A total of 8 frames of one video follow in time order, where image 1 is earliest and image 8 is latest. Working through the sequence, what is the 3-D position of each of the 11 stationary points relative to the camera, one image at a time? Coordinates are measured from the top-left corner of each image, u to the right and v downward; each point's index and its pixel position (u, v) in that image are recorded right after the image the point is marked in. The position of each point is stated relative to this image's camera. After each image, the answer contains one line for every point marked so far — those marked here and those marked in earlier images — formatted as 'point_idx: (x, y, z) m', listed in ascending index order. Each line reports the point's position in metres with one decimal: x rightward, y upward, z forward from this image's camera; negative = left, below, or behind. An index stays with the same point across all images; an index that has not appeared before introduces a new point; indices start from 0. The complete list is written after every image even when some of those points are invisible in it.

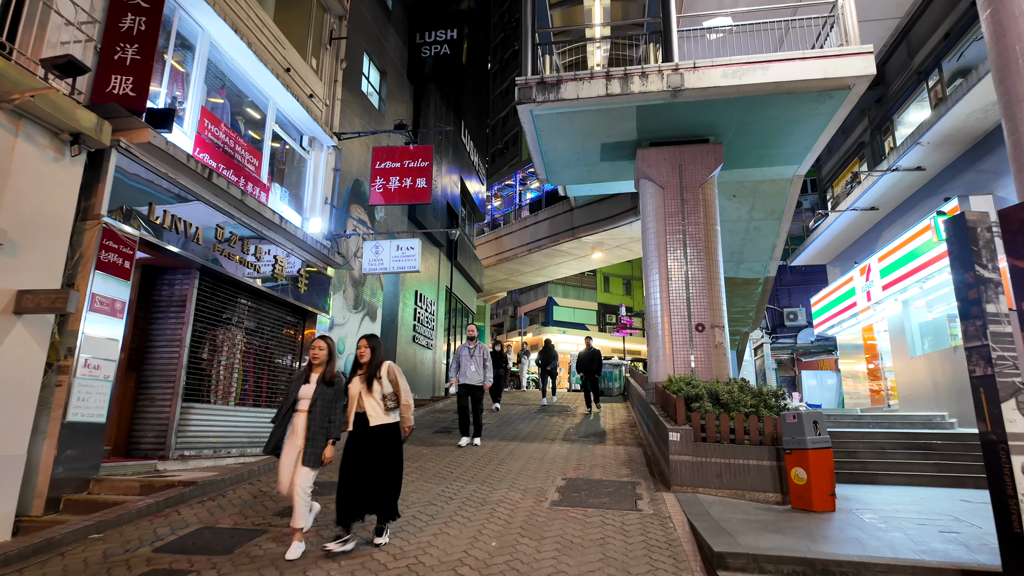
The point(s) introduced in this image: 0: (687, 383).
0: (+2.2, -1.2, +7.2) m
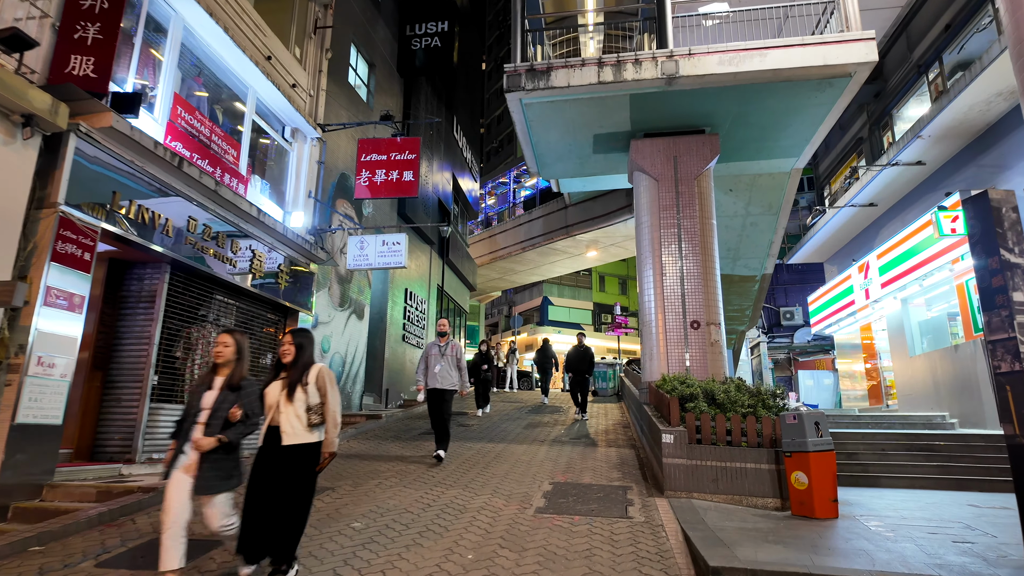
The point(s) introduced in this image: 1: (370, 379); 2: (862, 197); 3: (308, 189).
0: (+2.1, -1.1, +6.9) m
1: (-3.6, -2.3, +14.5) m
2: (+9.1, +2.4, +14.9) m
3: (-4.0, +1.9, +11.2) m
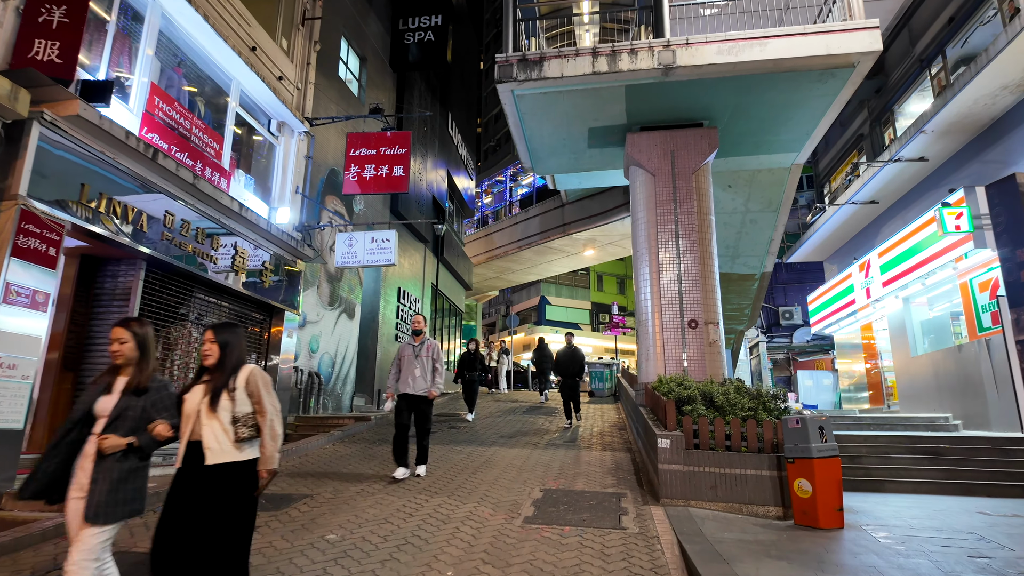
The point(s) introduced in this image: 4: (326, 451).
0: (+1.9, -1.1, +6.6) m
1: (-3.7, -2.3, +14.2) m
2: (+8.9, +2.4, +14.6) m
3: (-4.1, +2.0, +10.9) m
4: (-2.7, -2.3, +8.2) m
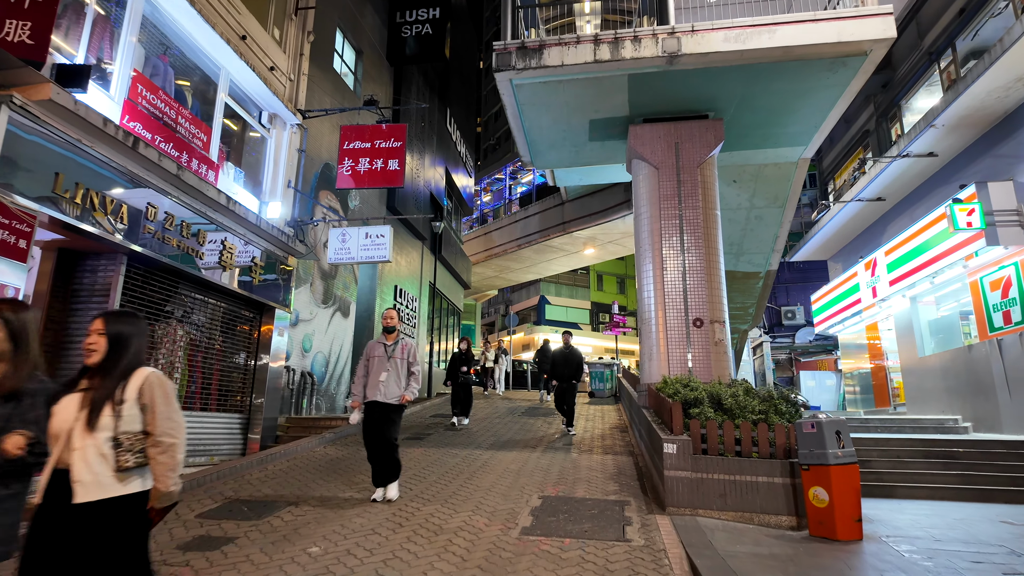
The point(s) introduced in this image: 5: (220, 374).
0: (+1.9, -1.1, +6.3) m
1: (-3.7, -2.2, +13.9) m
2: (+8.9, +2.4, +14.3) m
3: (-4.1, +2.0, +10.6) m
4: (-2.7, -2.3, +7.9) m
5: (-4.5, -1.3, +8.9) m
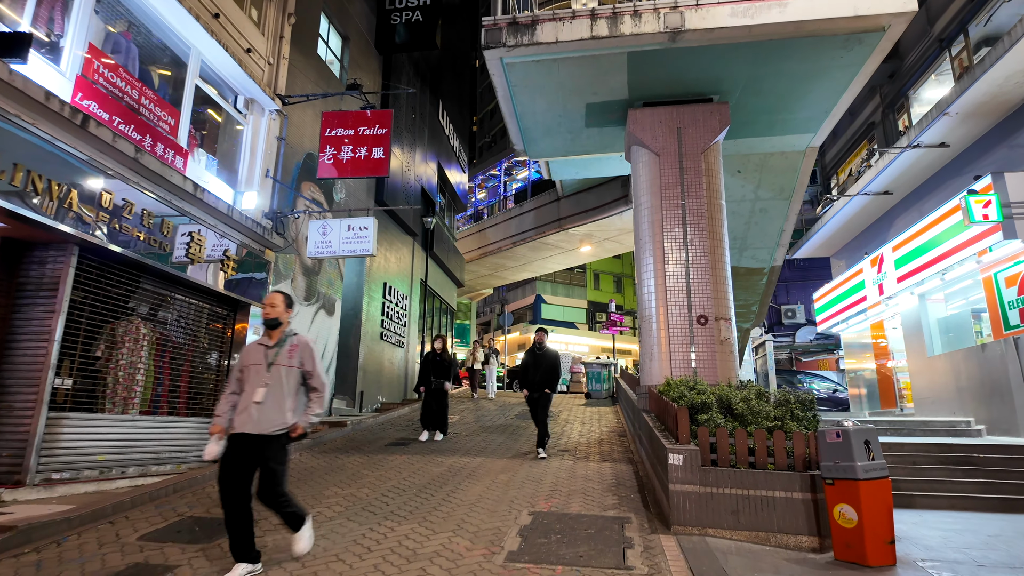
0: (+1.8, -1.0, +5.7) m
1: (-3.9, -2.1, +13.3) m
2: (+8.7, +2.5, +13.8) m
3: (-4.3, +2.1, +10.0) m
4: (-2.8, -2.2, +7.3) m
5: (-4.7, -1.3, +8.3) m
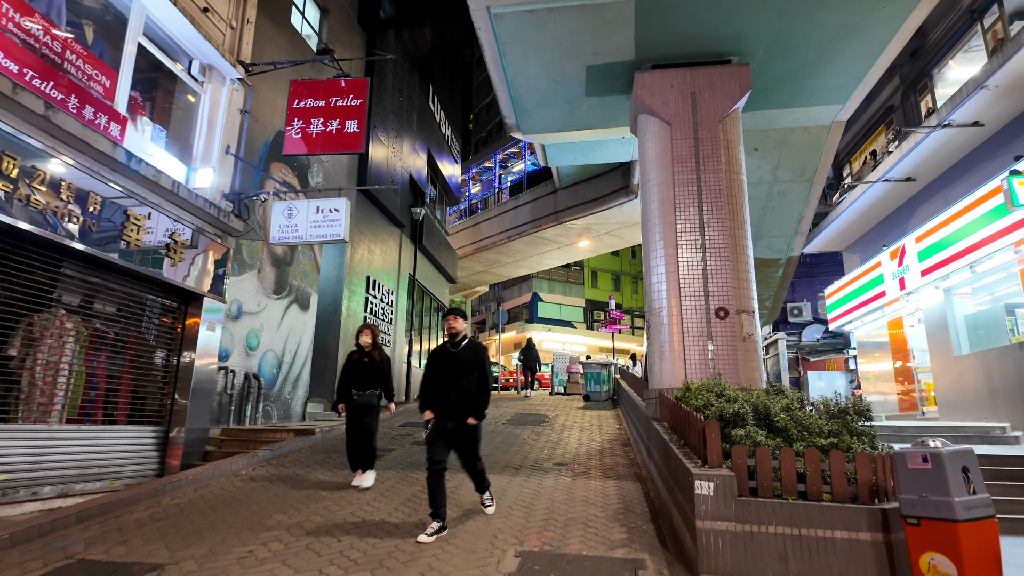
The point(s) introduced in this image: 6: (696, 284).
0: (+1.7, -0.9, +4.6) m
1: (-4.1, -2.0, +12.2) m
2: (+8.6, +2.6, +12.8) m
3: (-4.4, +2.2, +8.9) m
4: (-3.0, -2.1, +6.2) m
5: (-4.8, -1.1, +7.2) m
6: (+2.1, 0.0, +6.7) m
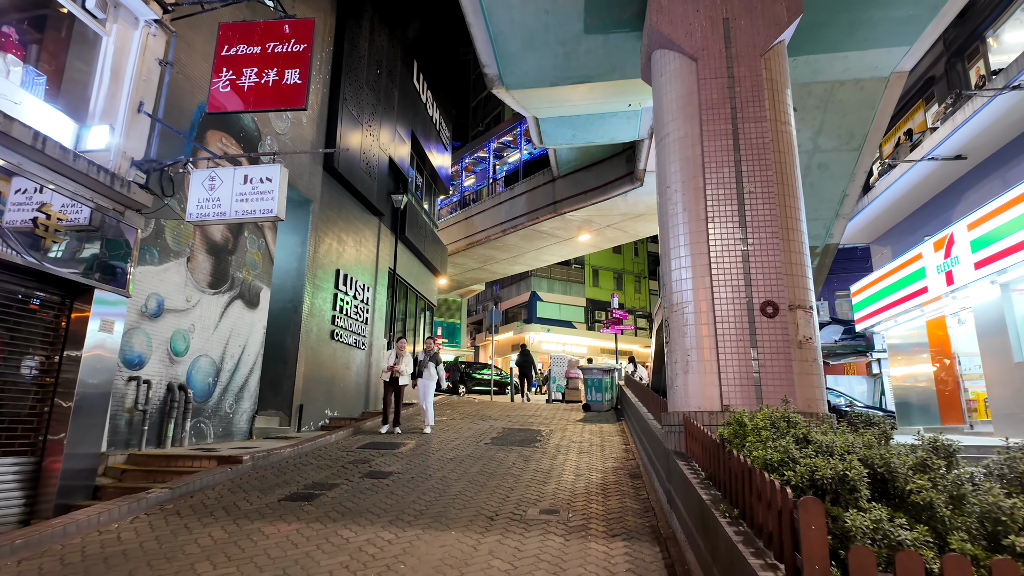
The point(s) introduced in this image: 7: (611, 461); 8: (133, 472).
0: (+1.4, -0.7, +2.9) m
1: (-4.3, -1.9, +10.5) m
2: (+8.4, +2.7, +11.0) m
3: (-4.6, +2.4, +7.2) m
4: (-3.2, -2.0, +4.5) m
5: (-5.0, -1.0, +5.5) m
6: (+1.9, +0.2, +5.0) m
7: (+1.3, -2.2, +7.5) m
8: (-4.3, -2.1, +6.6) m
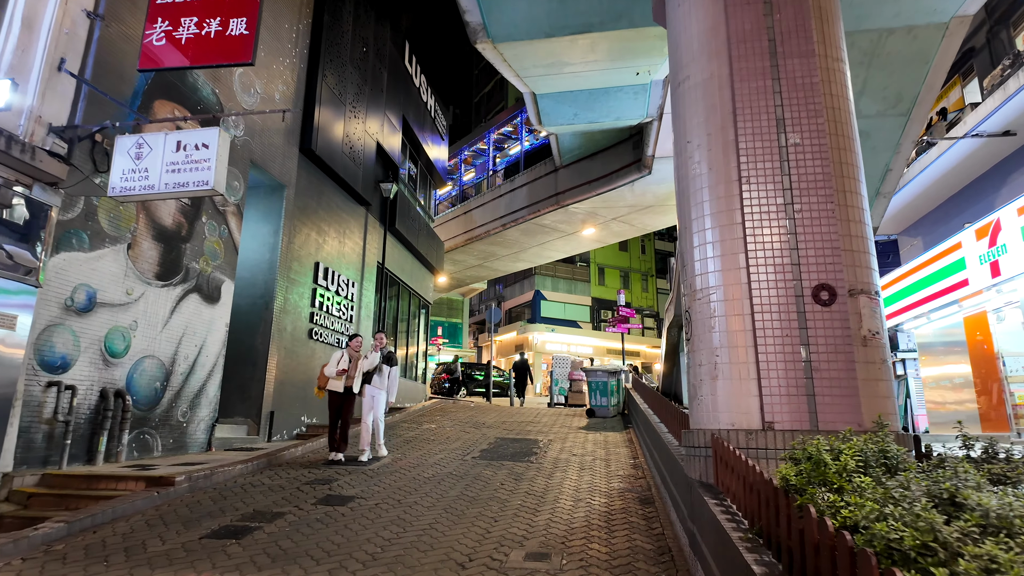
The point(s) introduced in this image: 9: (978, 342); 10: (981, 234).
0: (+1.2, -0.6, +1.8) m
1: (-4.4, -1.8, +9.4) m
2: (+8.3, +2.9, +9.8) m
3: (-4.8, +2.5, +6.1) m
4: (-3.4, -1.8, +3.4) m
5: (-5.2, -0.9, +4.5) m
6: (+1.7, +0.3, +3.8) m
7: (+1.2, -2.1, +6.4) m
8: (-4.4, -2.0, +5.5) m
9: (+10.0, -1.2, +12.5) m
10: (+9.0, +1.0, +11.1) m
